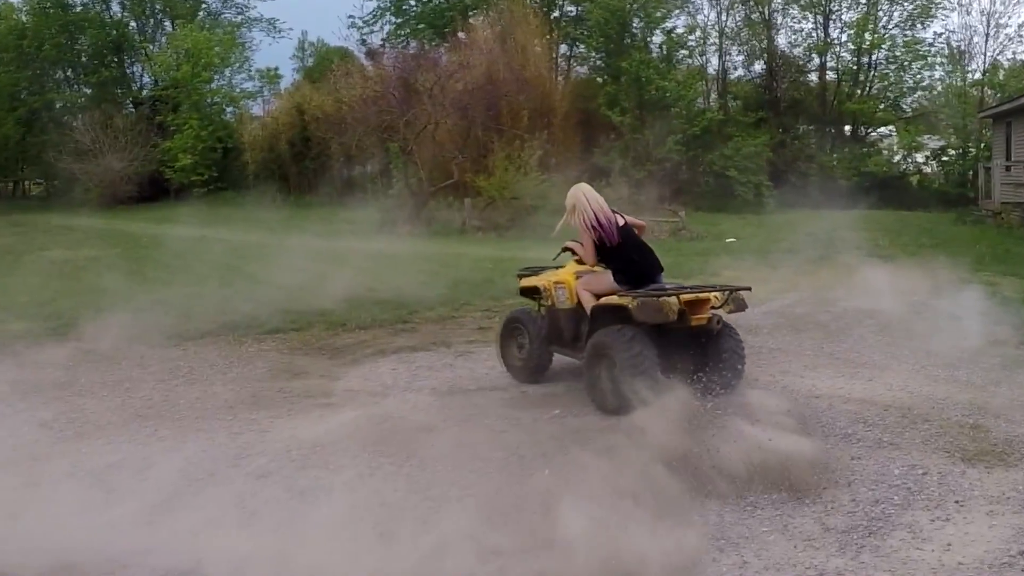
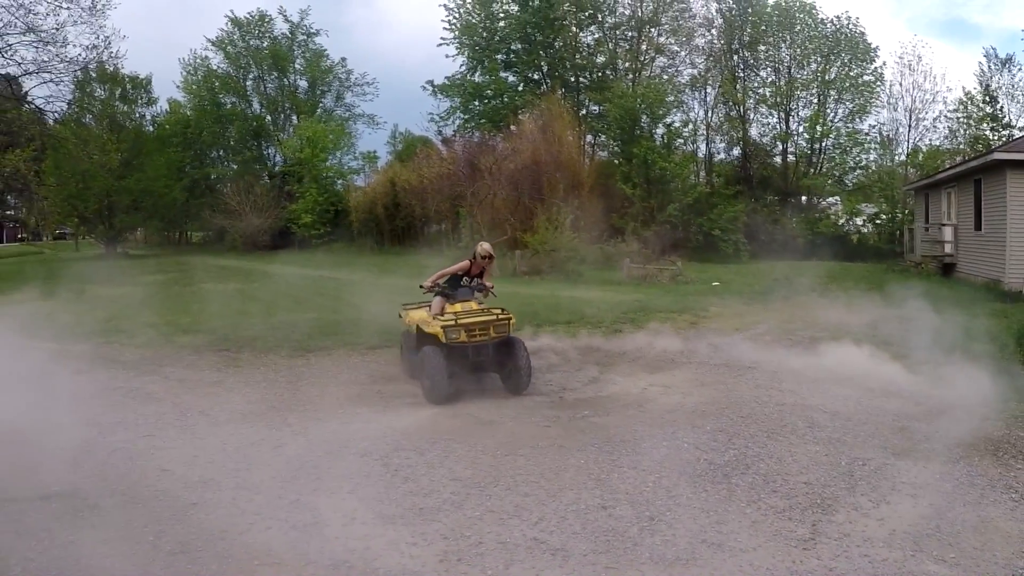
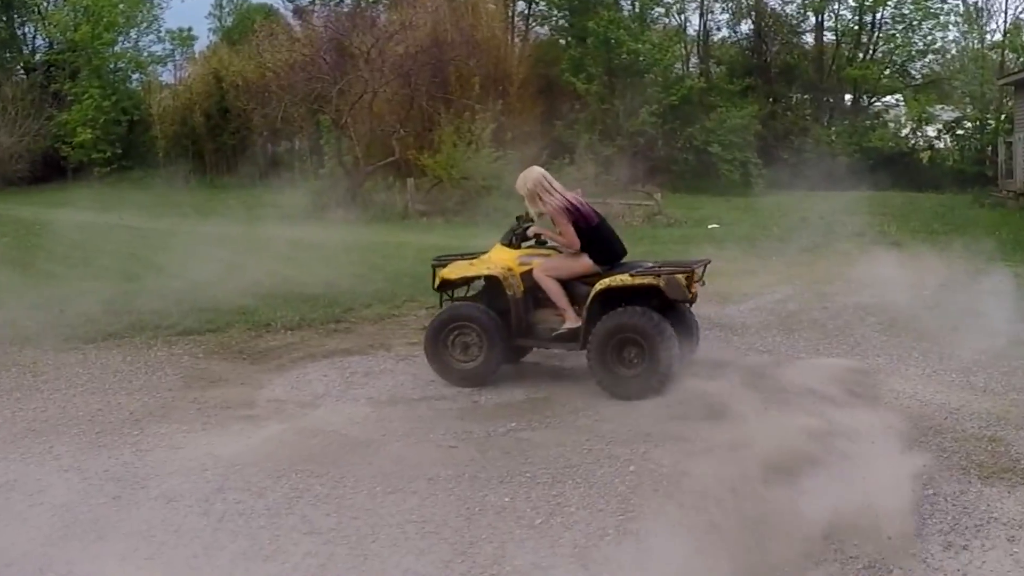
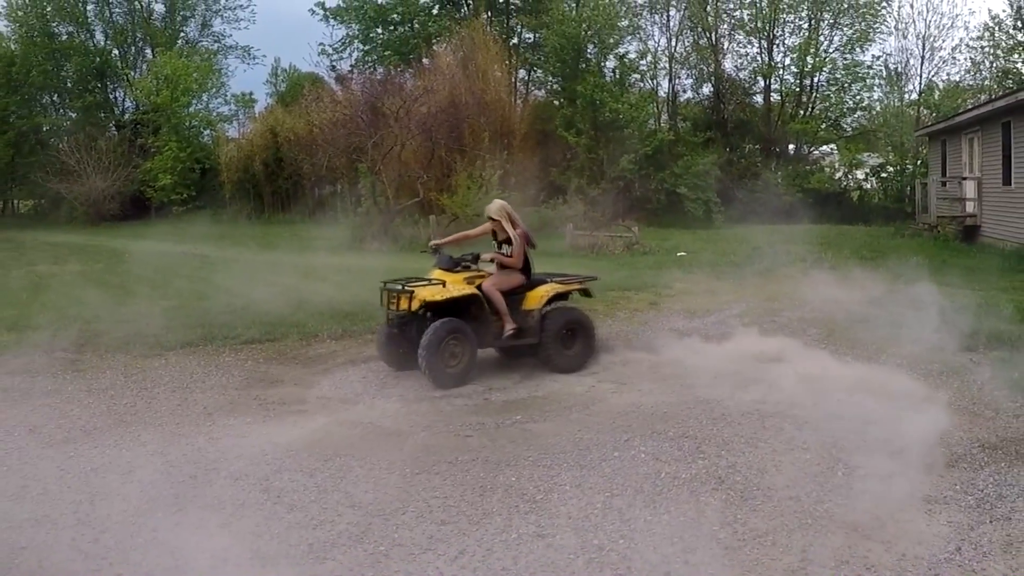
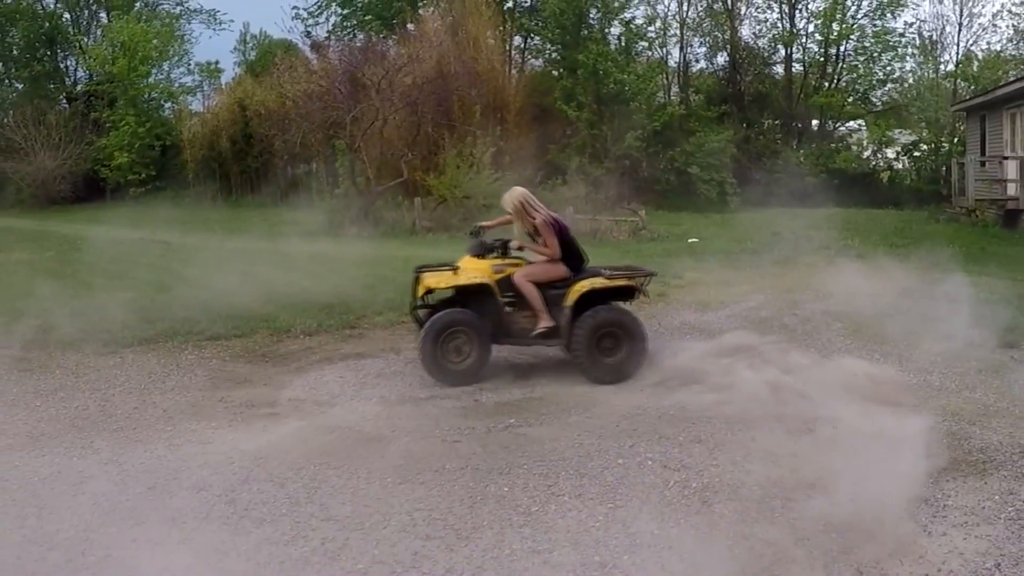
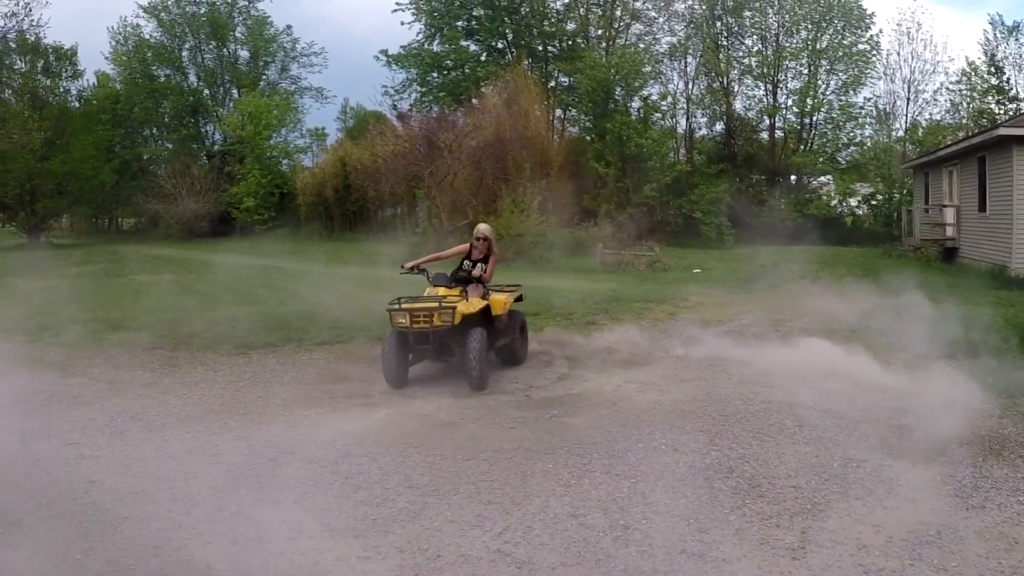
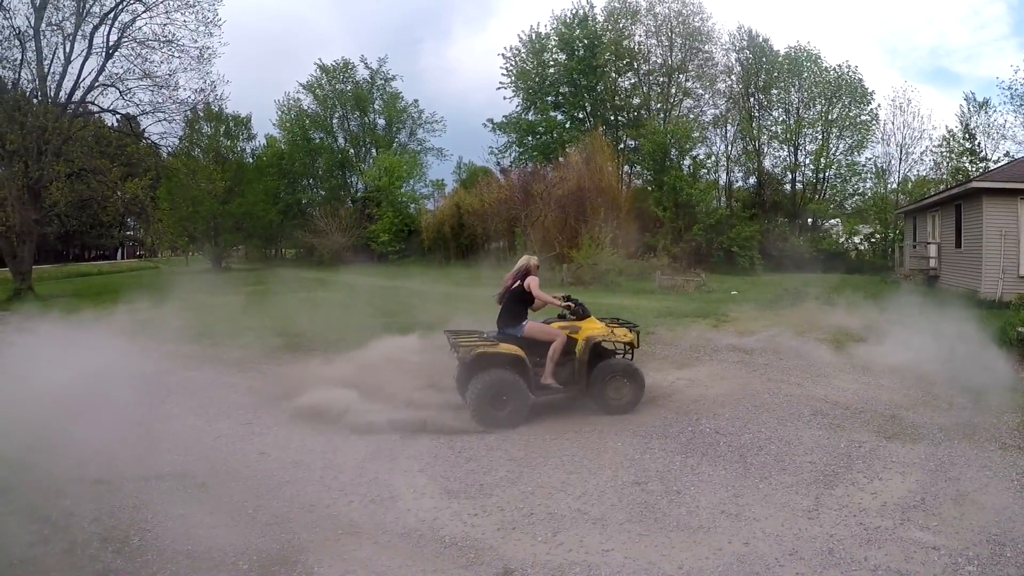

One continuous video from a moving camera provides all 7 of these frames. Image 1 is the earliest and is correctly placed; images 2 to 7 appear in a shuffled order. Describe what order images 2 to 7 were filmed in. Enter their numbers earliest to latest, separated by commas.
3, 5, 4, 6, 2, 7
